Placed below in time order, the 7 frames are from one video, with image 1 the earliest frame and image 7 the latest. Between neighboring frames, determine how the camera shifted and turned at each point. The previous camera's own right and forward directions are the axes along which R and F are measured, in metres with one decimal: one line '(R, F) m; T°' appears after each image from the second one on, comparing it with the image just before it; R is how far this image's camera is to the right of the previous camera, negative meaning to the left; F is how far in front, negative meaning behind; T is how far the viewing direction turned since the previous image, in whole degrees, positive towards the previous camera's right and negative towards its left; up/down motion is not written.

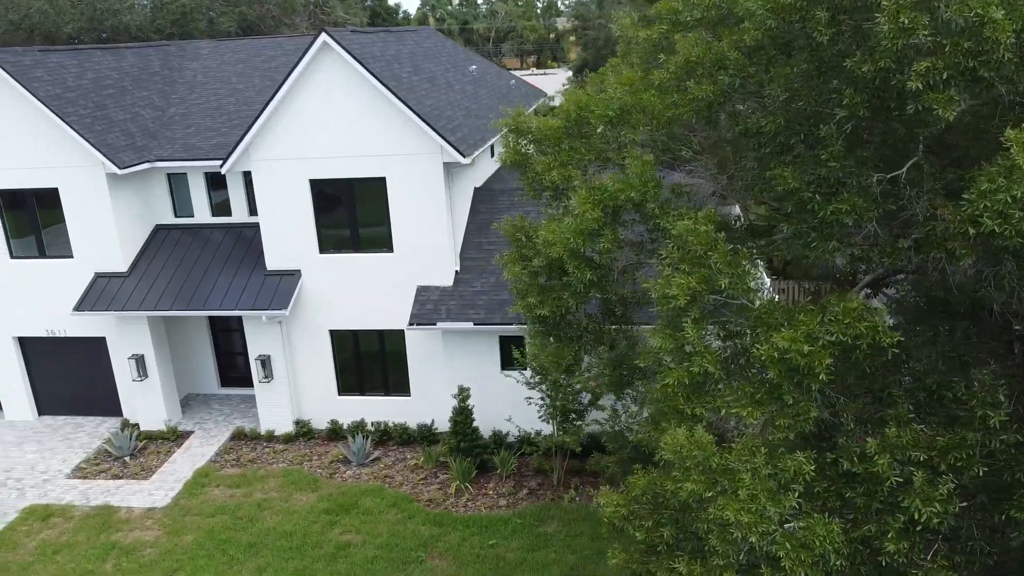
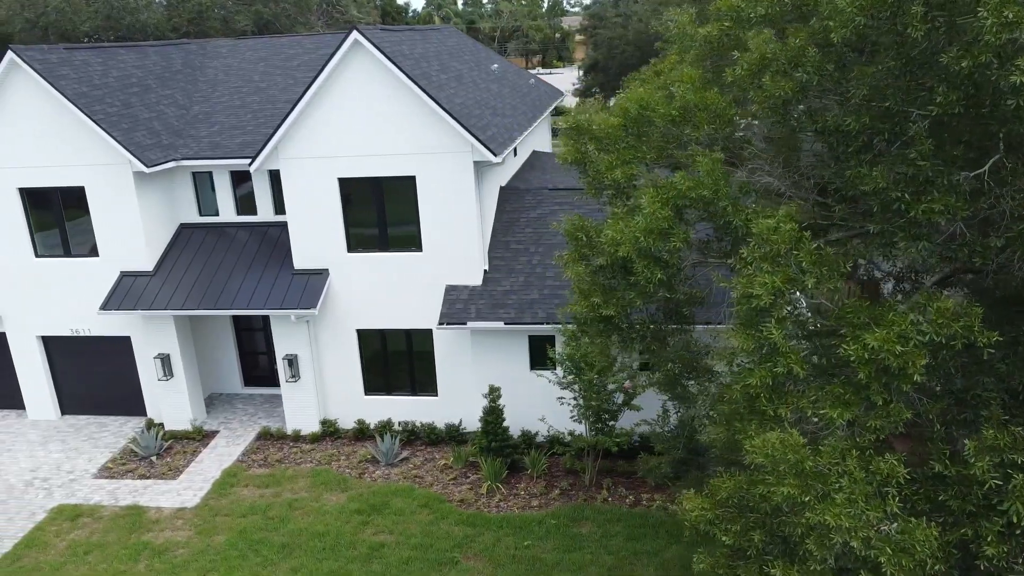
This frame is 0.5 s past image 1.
(-0.6, +0.1) m; 0°
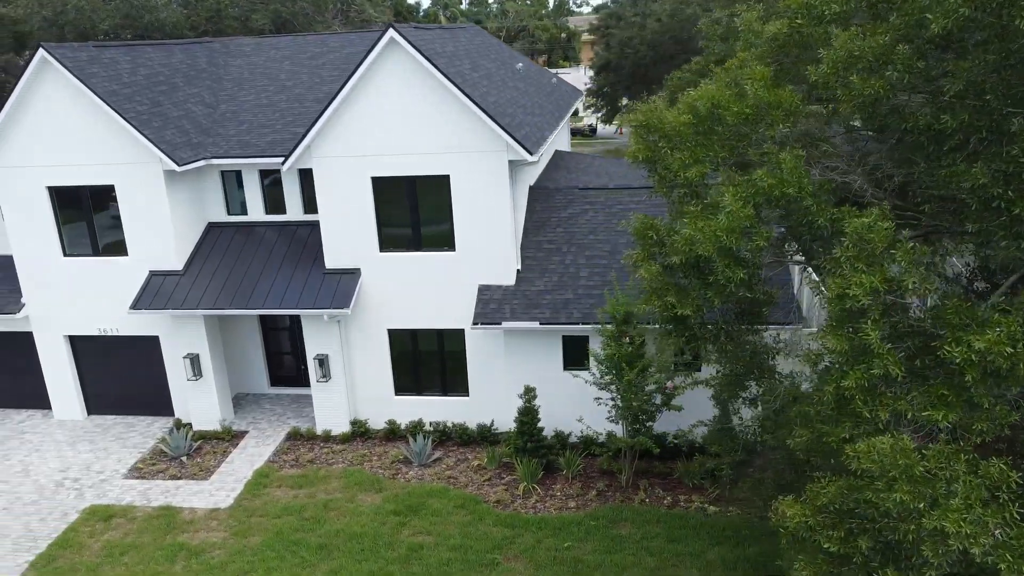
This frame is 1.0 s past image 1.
(-0.7, +0.1) m; 0°
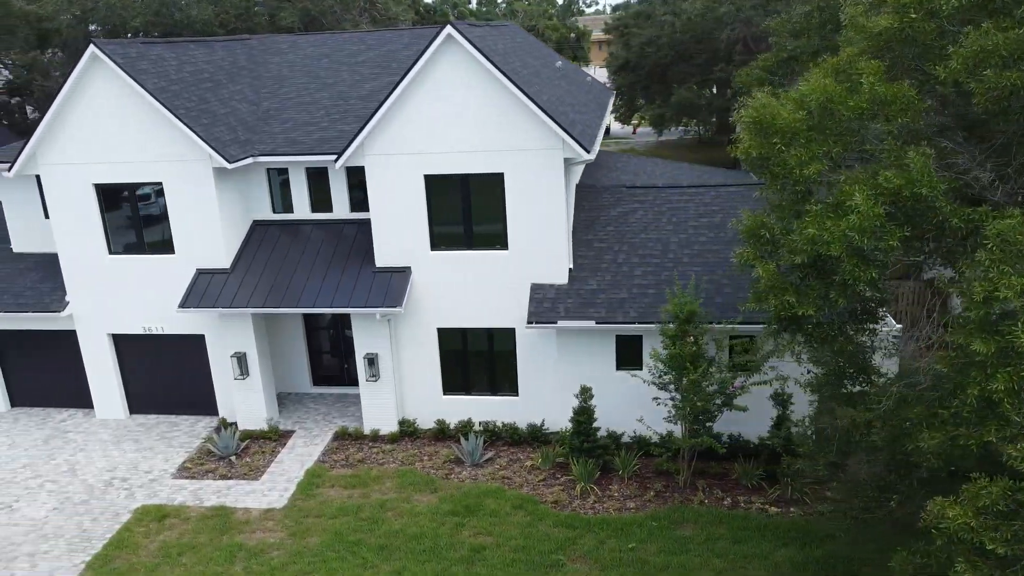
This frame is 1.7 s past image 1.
(-1.1, +0.1) m; 0°
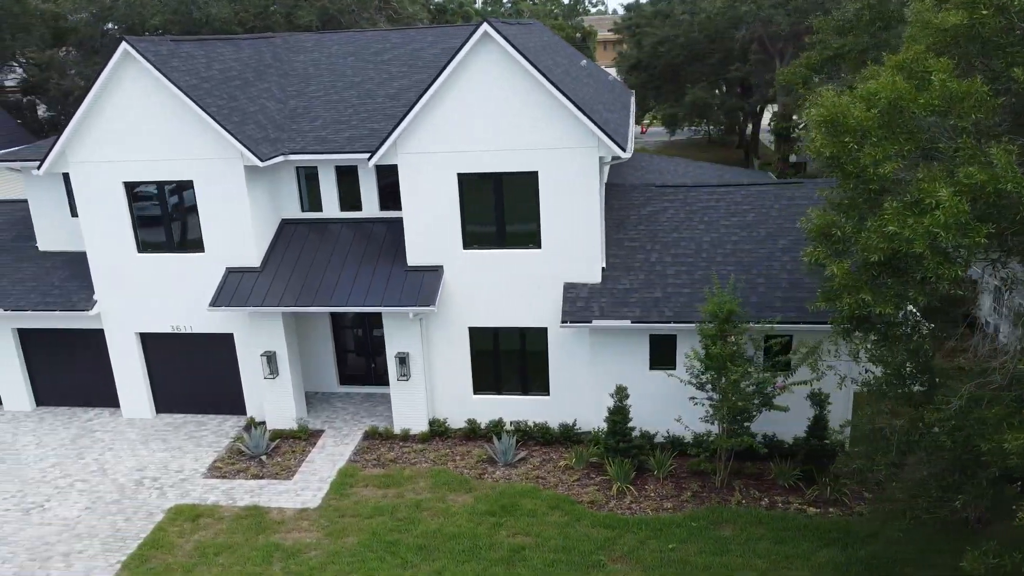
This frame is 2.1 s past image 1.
(-0.7, +0.1) m; 0°
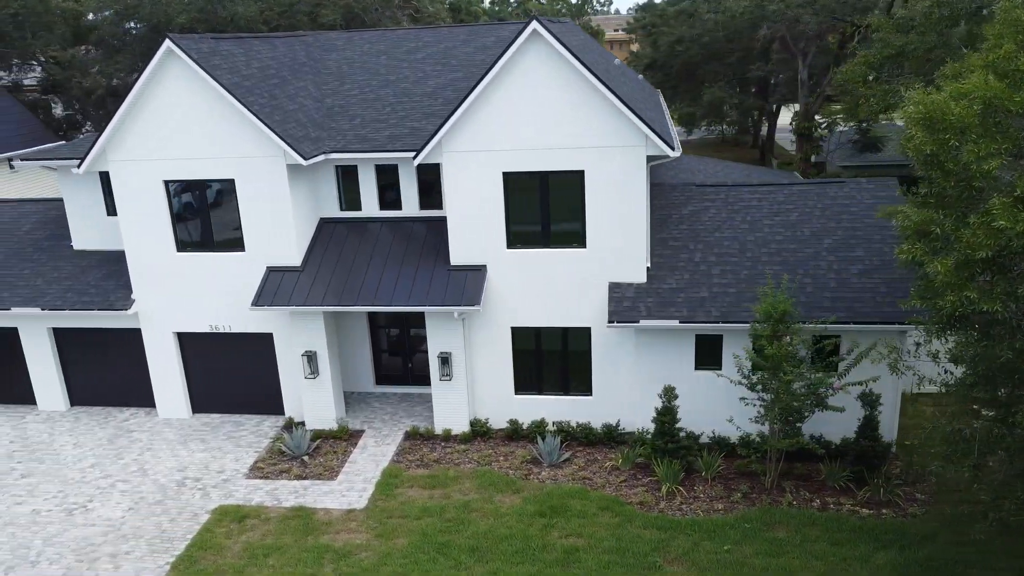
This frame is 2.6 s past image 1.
(-0.9, +0.1) m; 0°
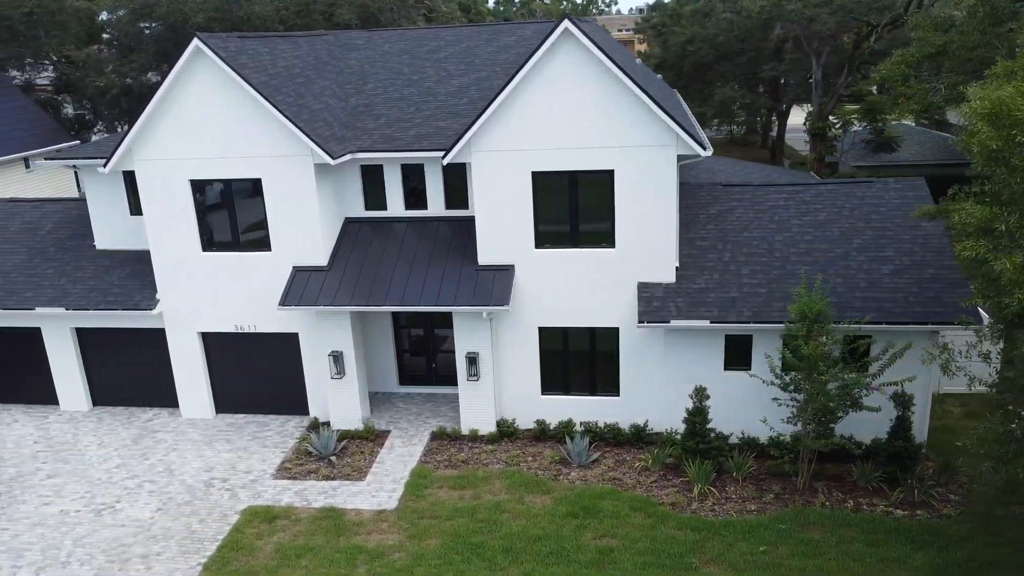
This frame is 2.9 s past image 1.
(-0.6, +0.1) m; 0°
